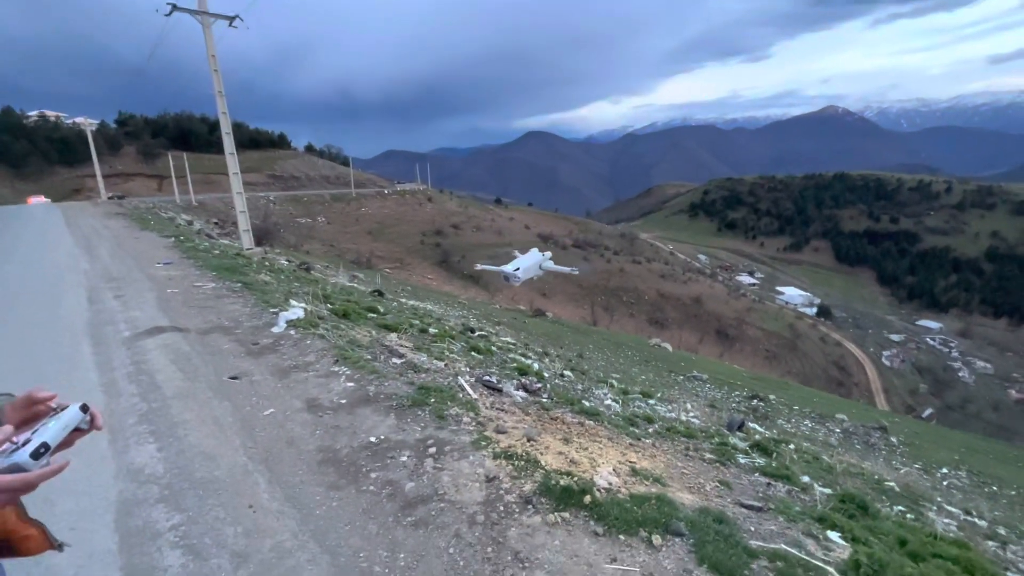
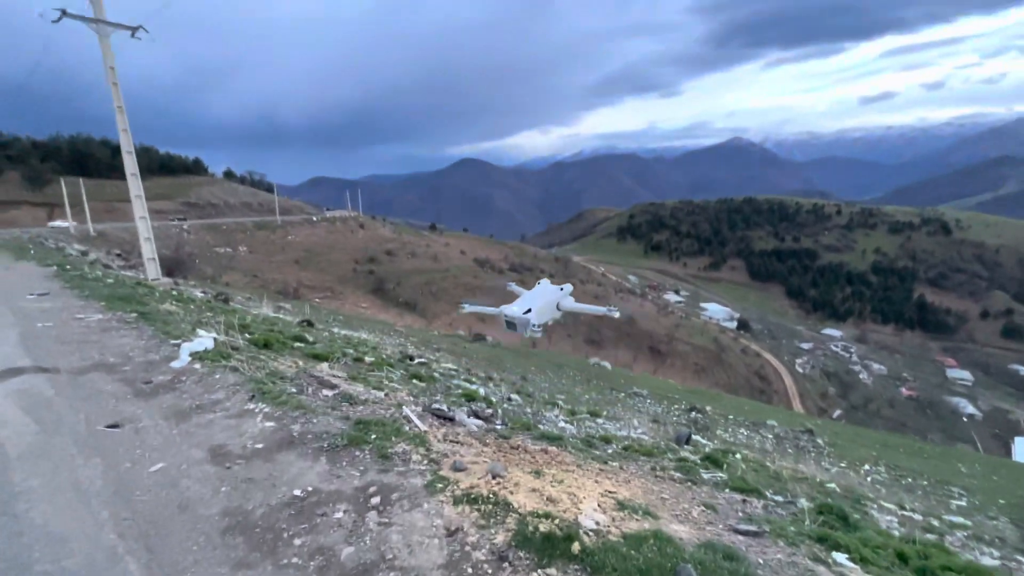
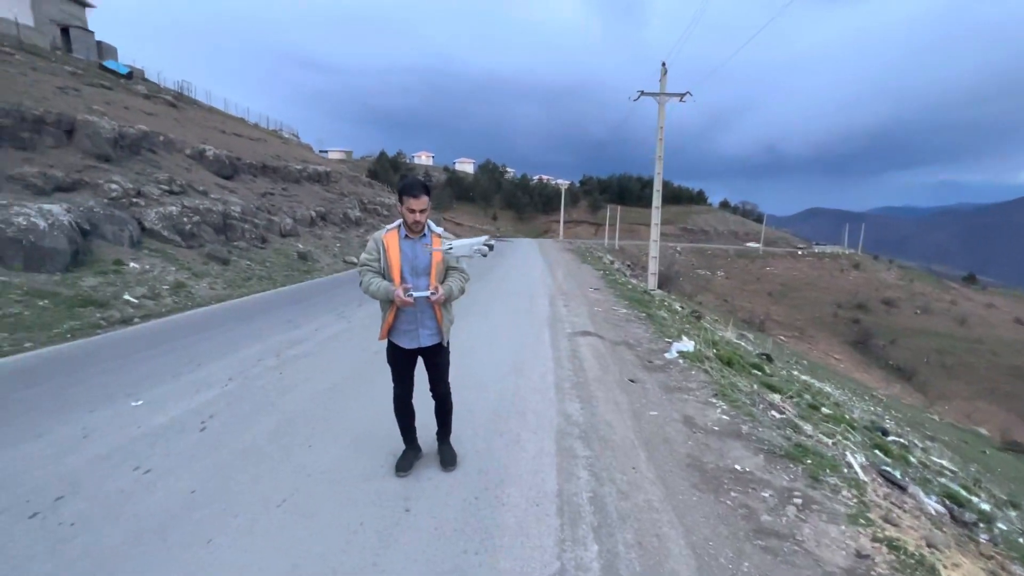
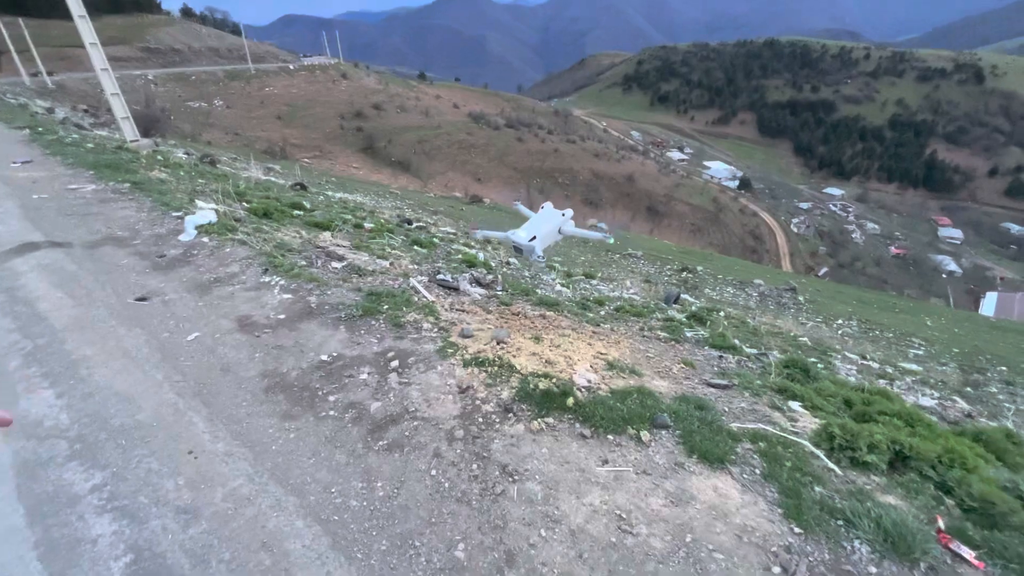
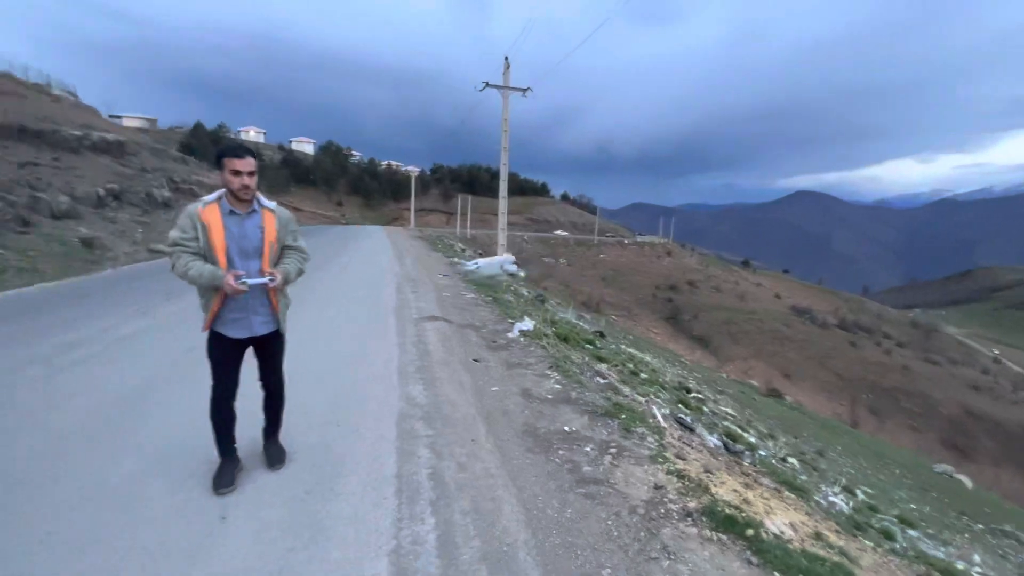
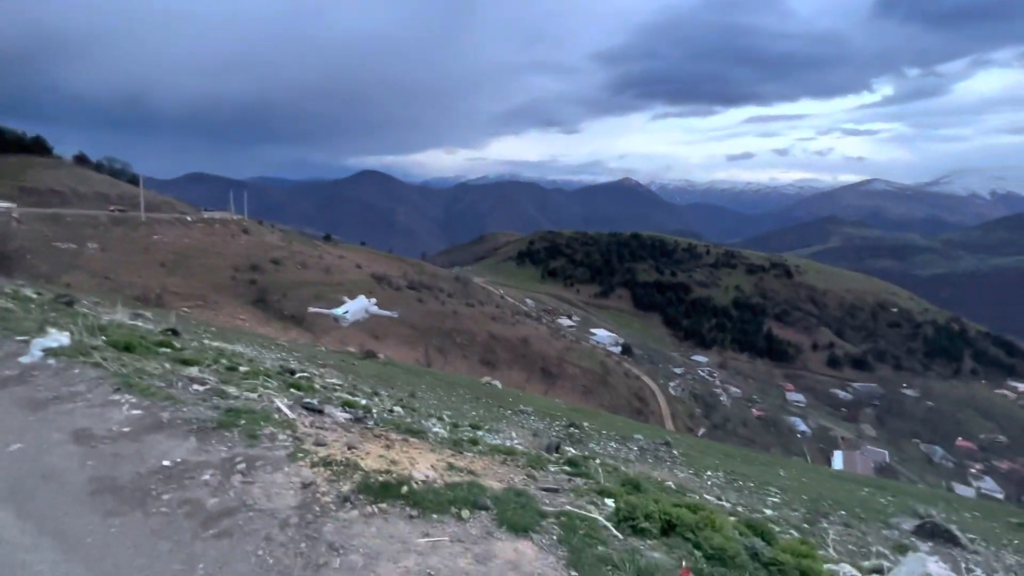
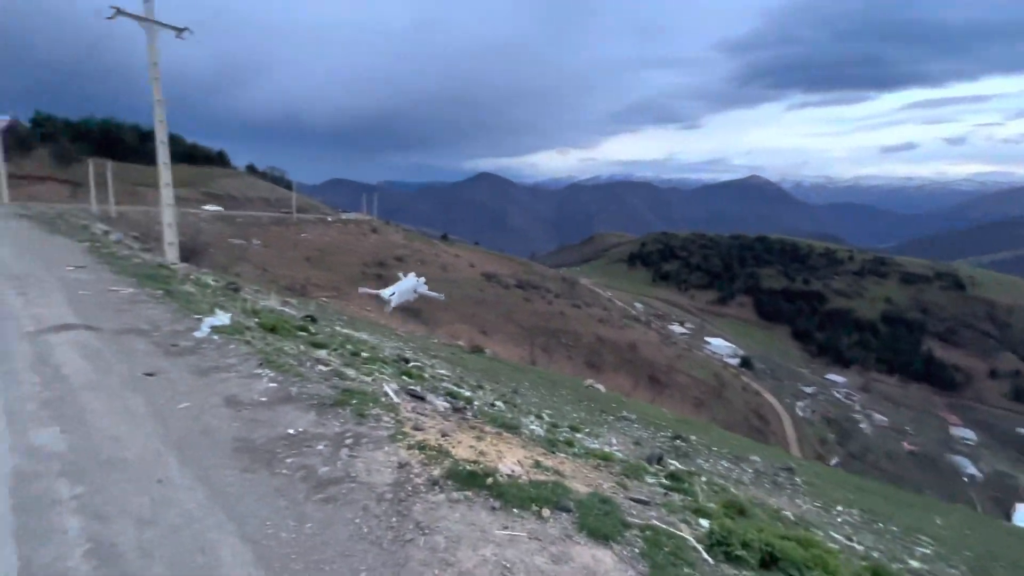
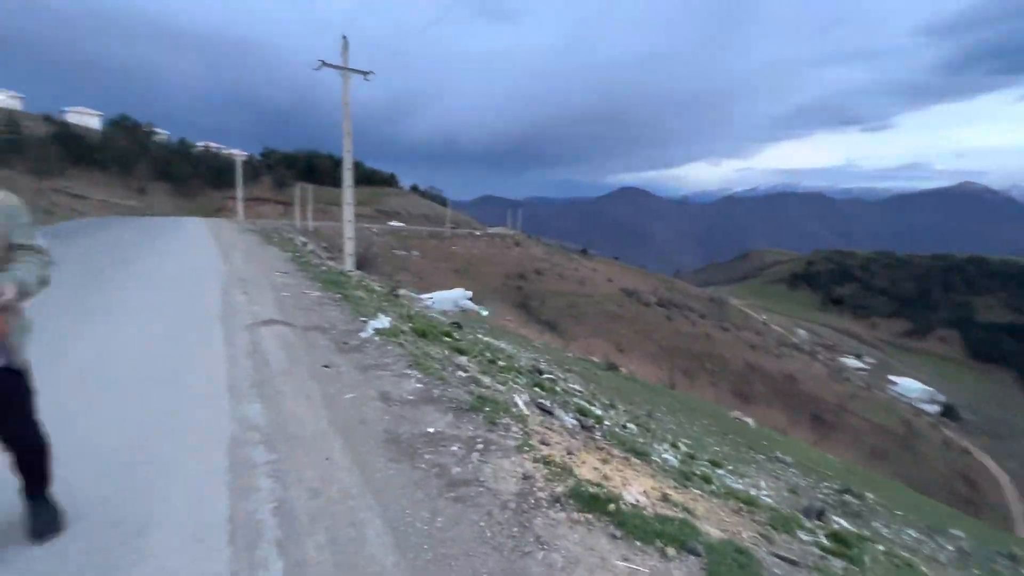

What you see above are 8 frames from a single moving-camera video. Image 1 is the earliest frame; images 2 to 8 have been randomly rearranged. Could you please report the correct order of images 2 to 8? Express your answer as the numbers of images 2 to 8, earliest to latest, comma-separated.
4, 2, 6, 7, 8, 5, 3
